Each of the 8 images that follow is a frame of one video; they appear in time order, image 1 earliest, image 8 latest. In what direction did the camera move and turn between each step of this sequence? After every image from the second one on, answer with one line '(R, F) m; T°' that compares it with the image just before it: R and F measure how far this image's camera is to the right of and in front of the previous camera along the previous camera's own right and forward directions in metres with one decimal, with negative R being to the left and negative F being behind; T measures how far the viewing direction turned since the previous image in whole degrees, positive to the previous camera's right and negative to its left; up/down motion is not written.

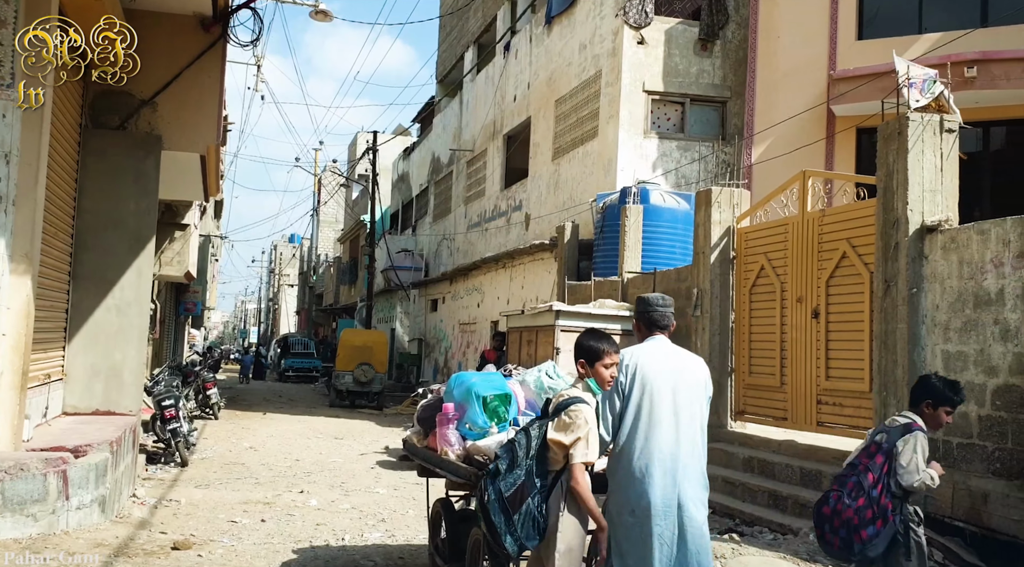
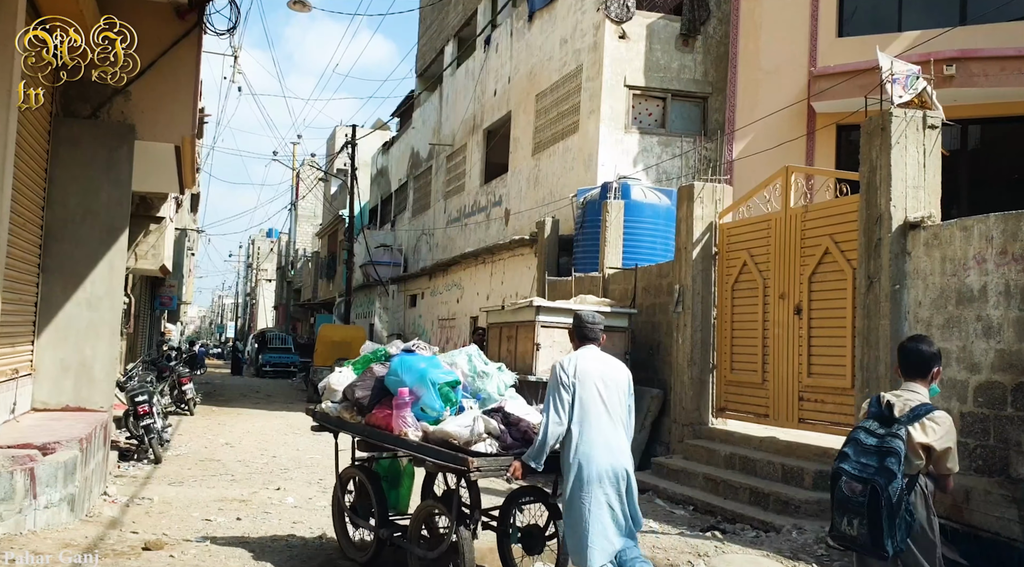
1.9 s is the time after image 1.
(0.0, +0.1) m; +1°
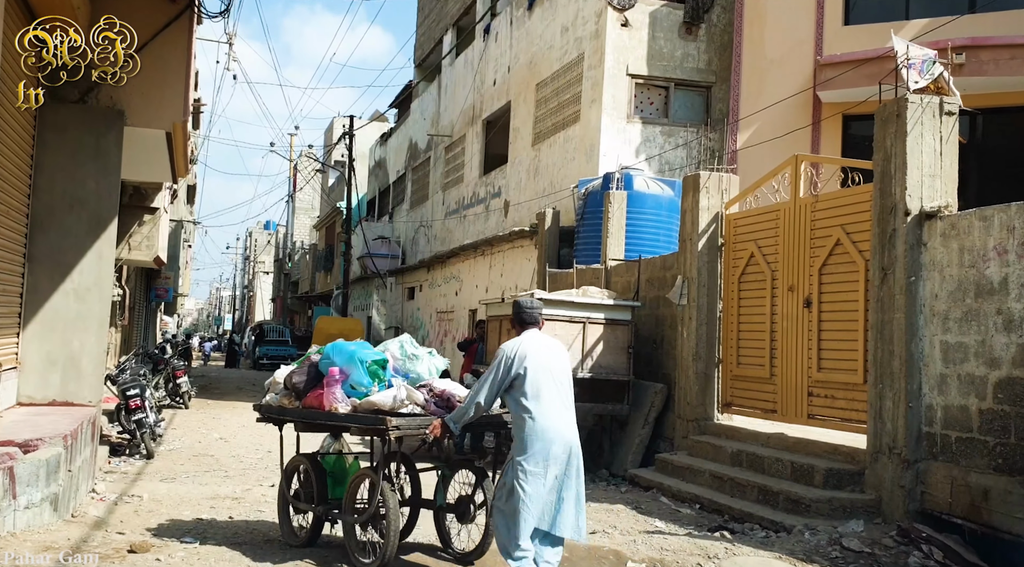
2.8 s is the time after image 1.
(0.0, +0.2) m; 0°
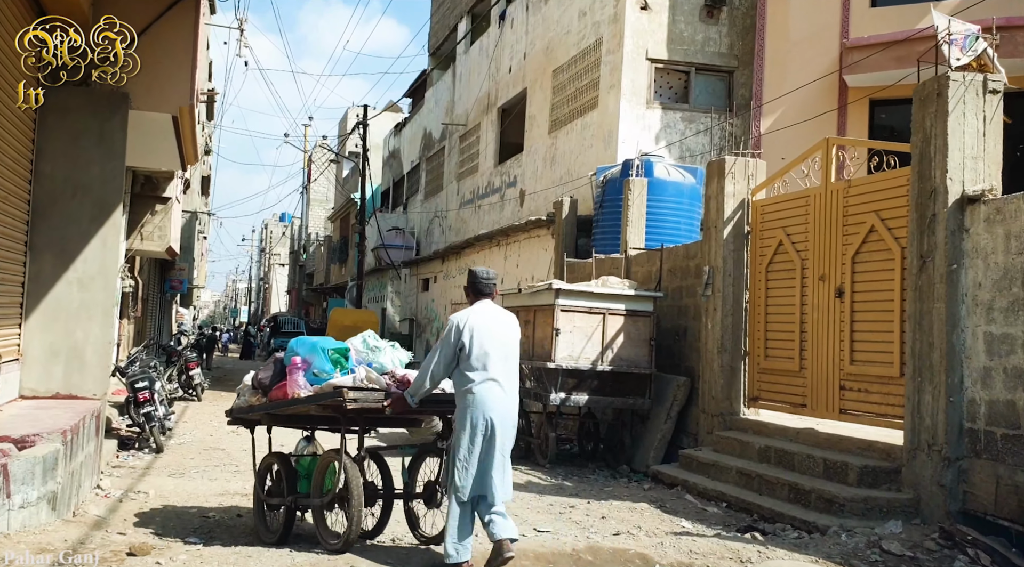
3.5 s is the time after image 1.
(0.0, +0.3) m; -1°
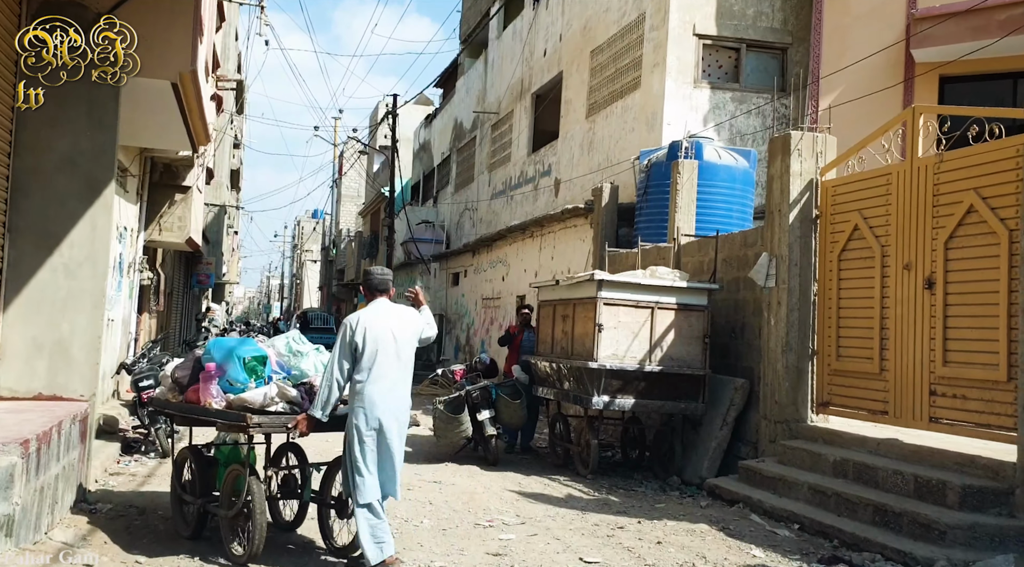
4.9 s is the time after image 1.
(-0.1, +0.9) m; -2°
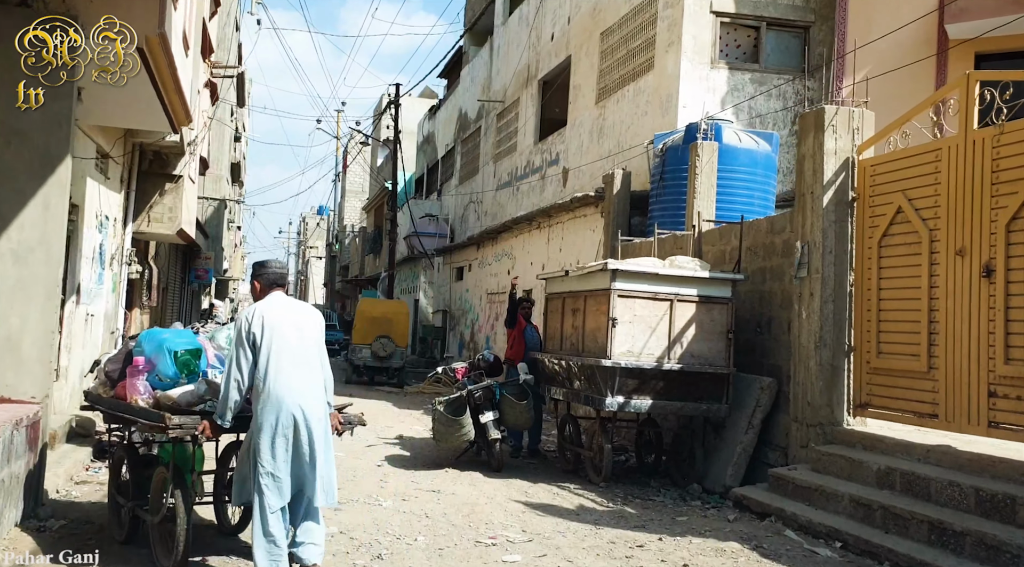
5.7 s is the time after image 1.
(0.0, +0.7) m; 0°
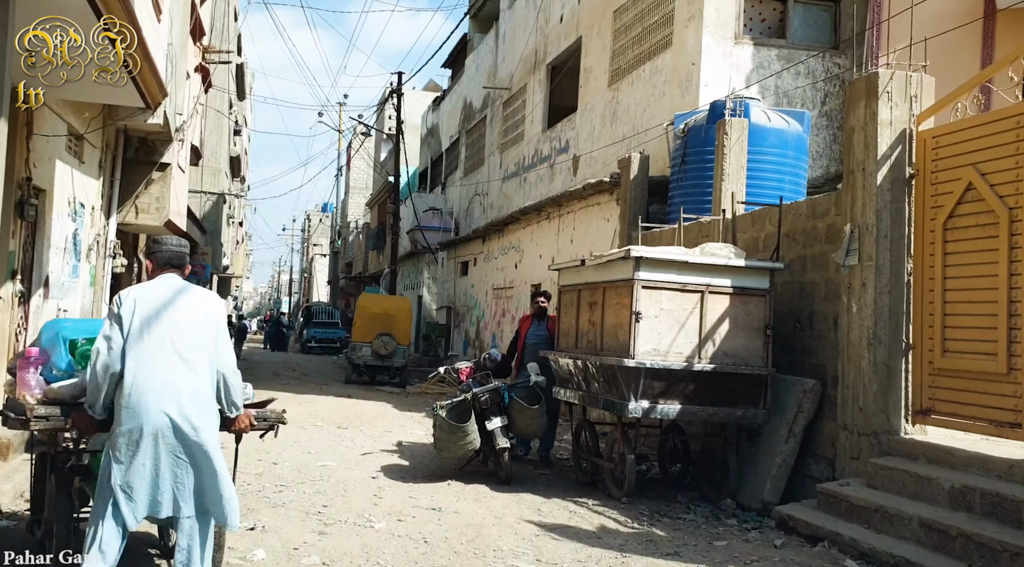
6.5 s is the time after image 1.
(0.0, +0.9) m; 0°
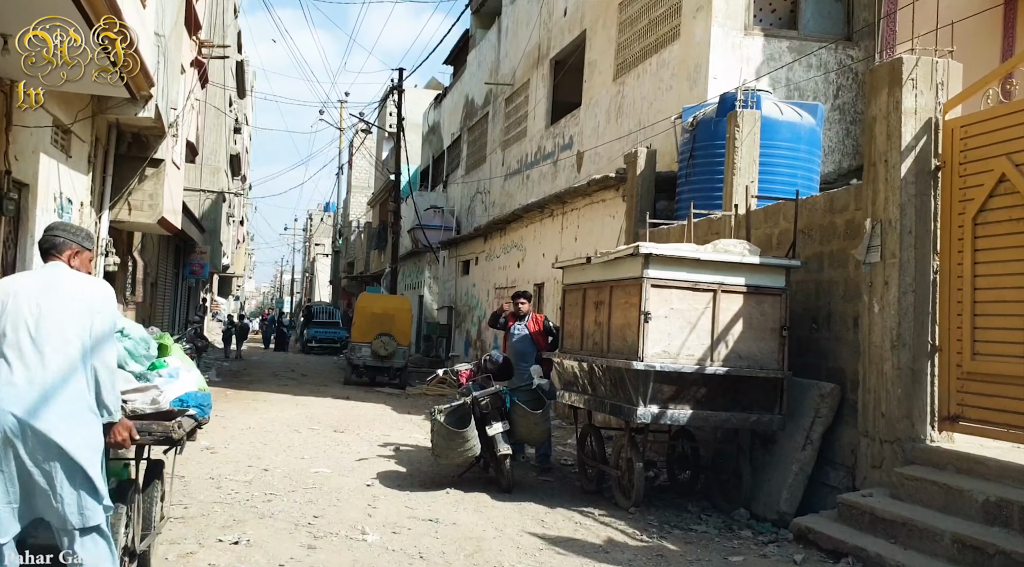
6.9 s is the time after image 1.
(0.0, +0.4) m; 0°
